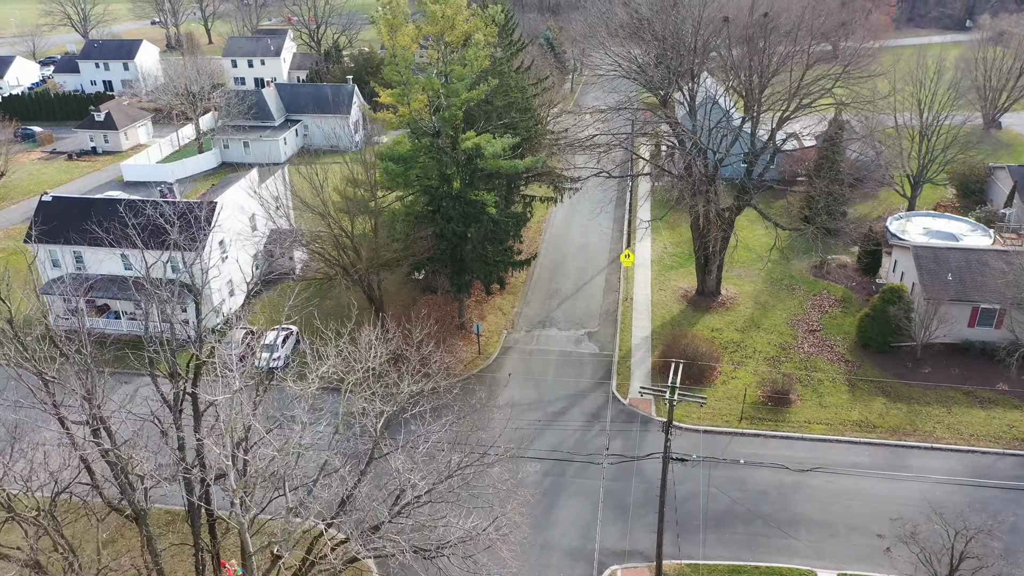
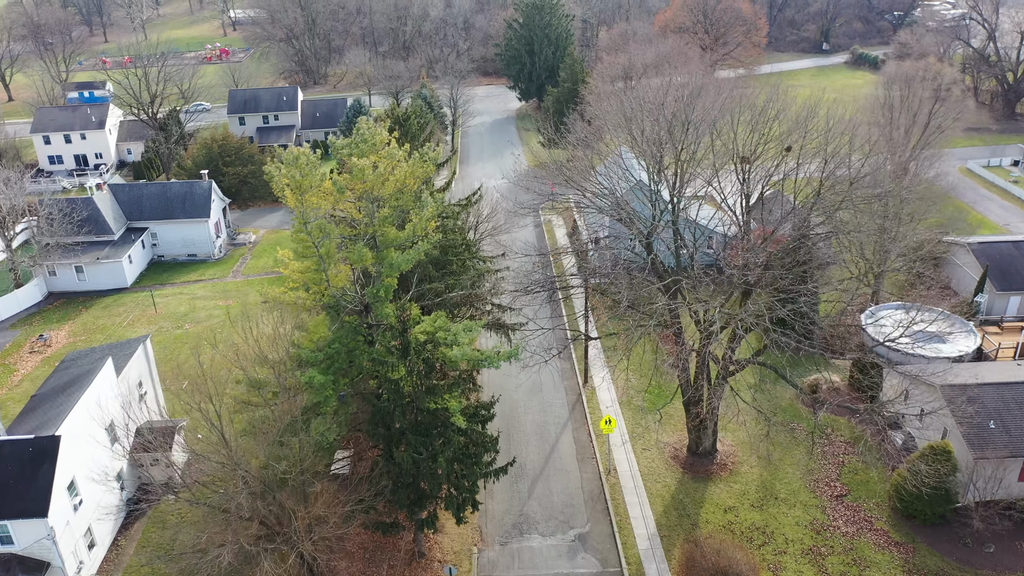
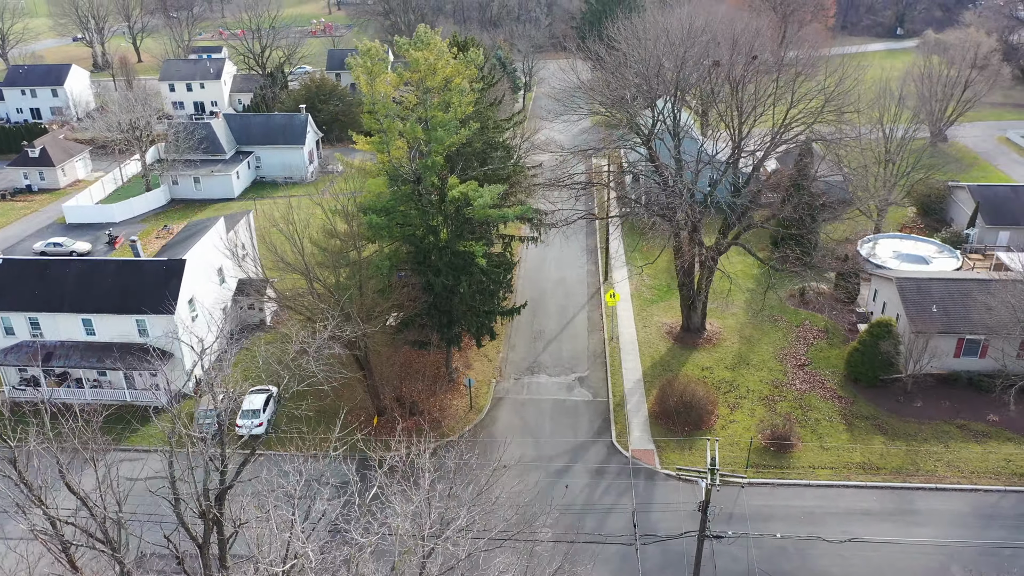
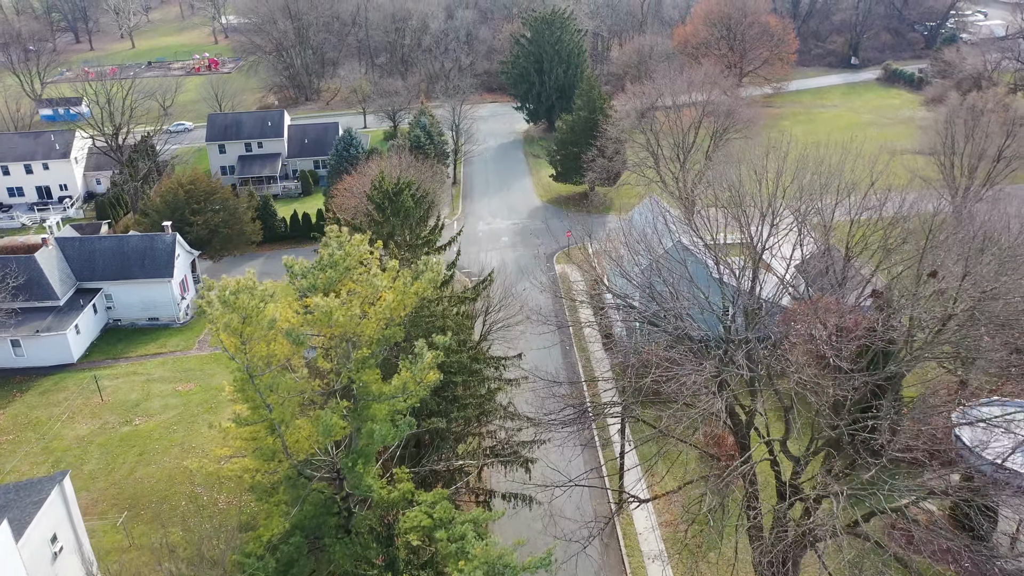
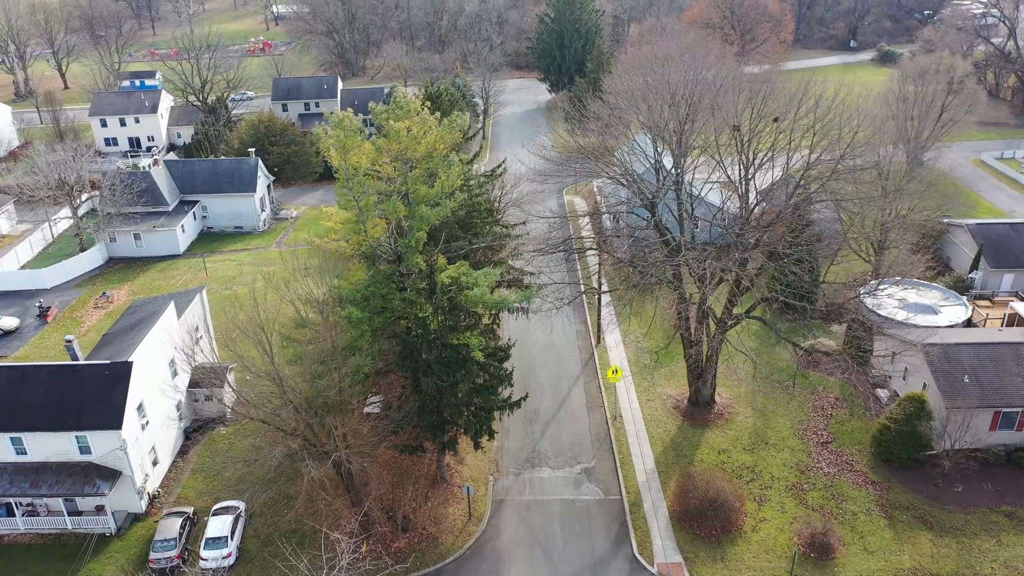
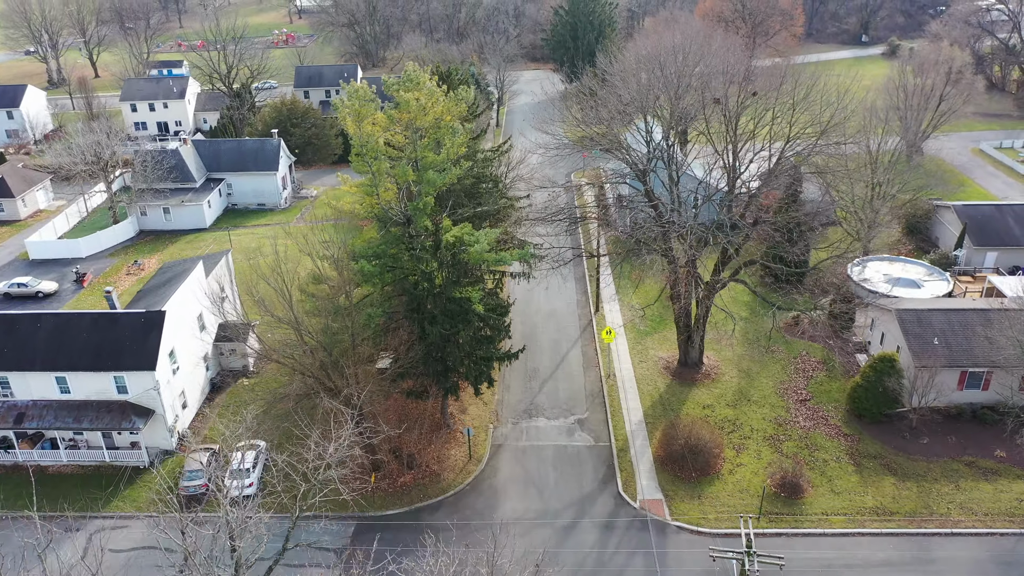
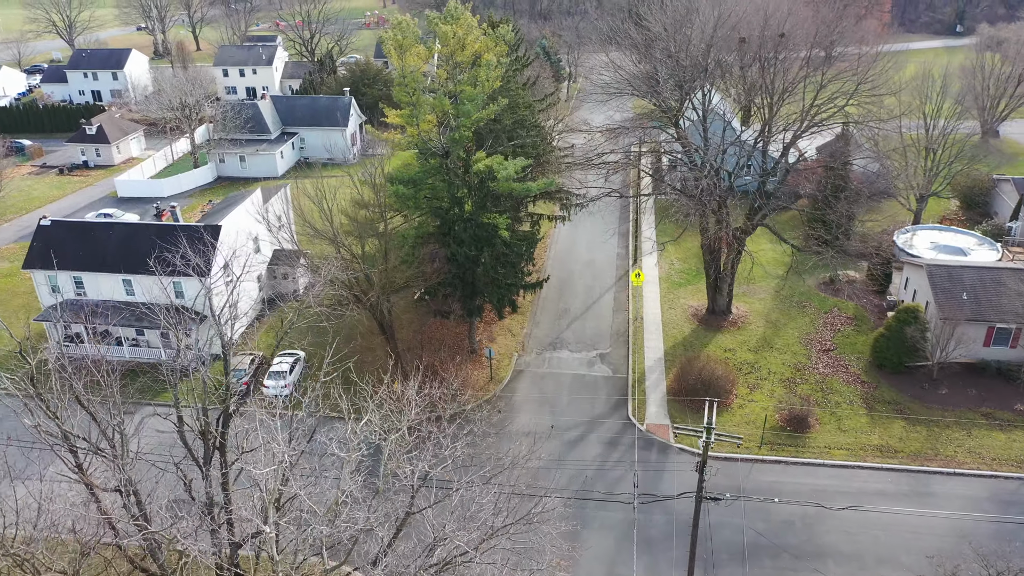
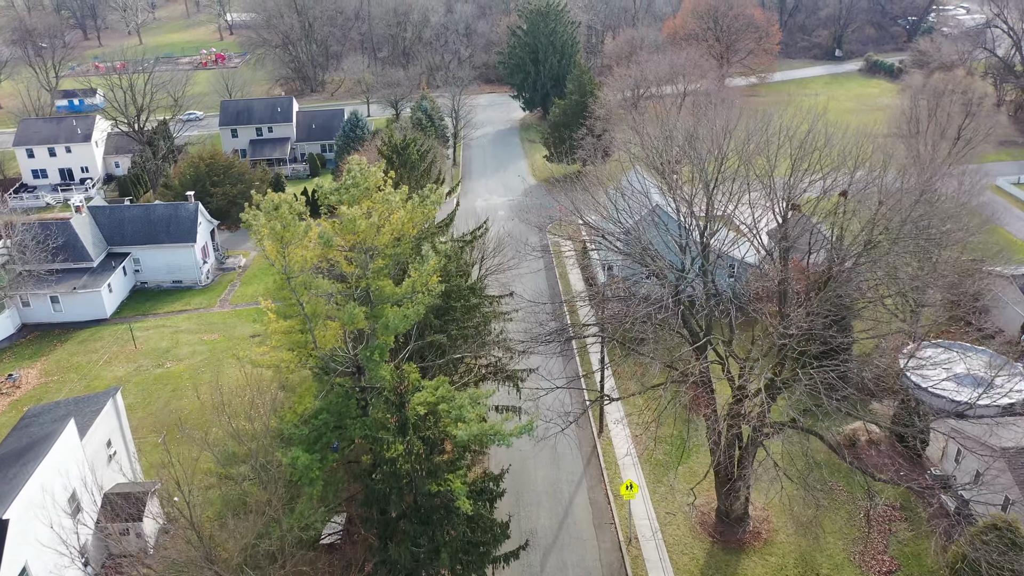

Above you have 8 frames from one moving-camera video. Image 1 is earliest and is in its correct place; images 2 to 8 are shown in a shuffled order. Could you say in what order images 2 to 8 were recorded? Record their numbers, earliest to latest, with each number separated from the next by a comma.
7, 3, 6, 5, 2, 8, 4
